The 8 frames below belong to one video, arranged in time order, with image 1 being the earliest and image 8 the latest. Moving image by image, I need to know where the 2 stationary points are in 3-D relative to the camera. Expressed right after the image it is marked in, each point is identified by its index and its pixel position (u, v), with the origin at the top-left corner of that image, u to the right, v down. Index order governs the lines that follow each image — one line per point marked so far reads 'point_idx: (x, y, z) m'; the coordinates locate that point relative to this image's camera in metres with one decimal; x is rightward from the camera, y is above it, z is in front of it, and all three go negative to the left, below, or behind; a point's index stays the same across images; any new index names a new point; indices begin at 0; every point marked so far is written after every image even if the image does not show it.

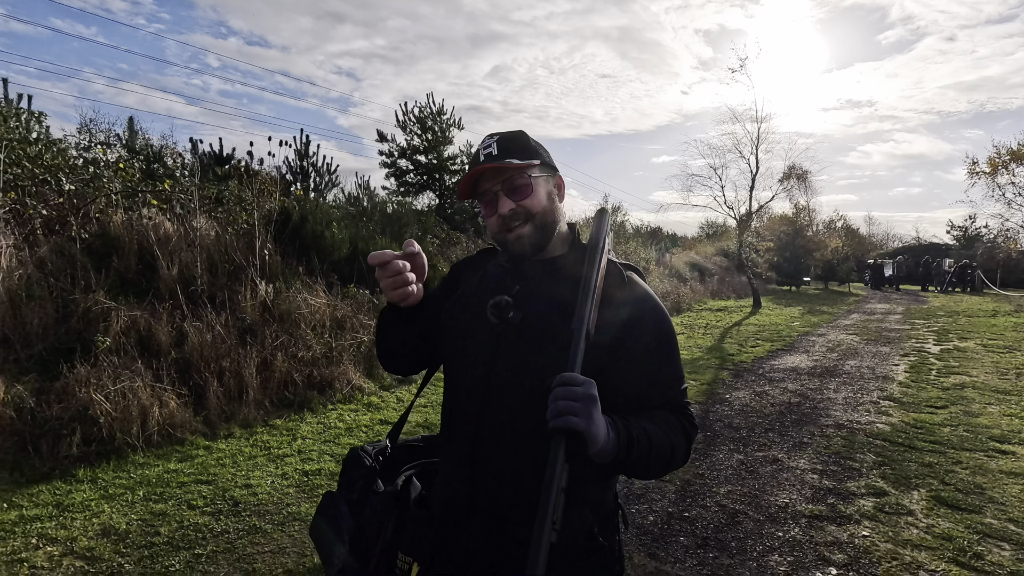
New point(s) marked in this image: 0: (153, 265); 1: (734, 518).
0: (-4.3, +0.3, +6.6) m
1: (+1.5, -1.5, +3.6) m
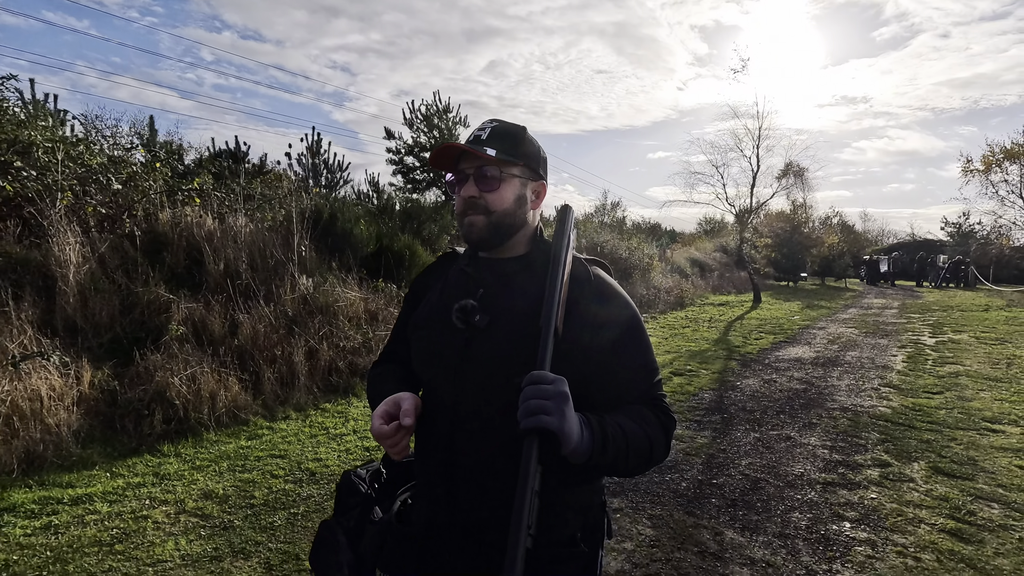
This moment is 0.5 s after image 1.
0: (-3.9, +0.3, +7.0) m
1: (+1.8, -1.4, +4.0) m
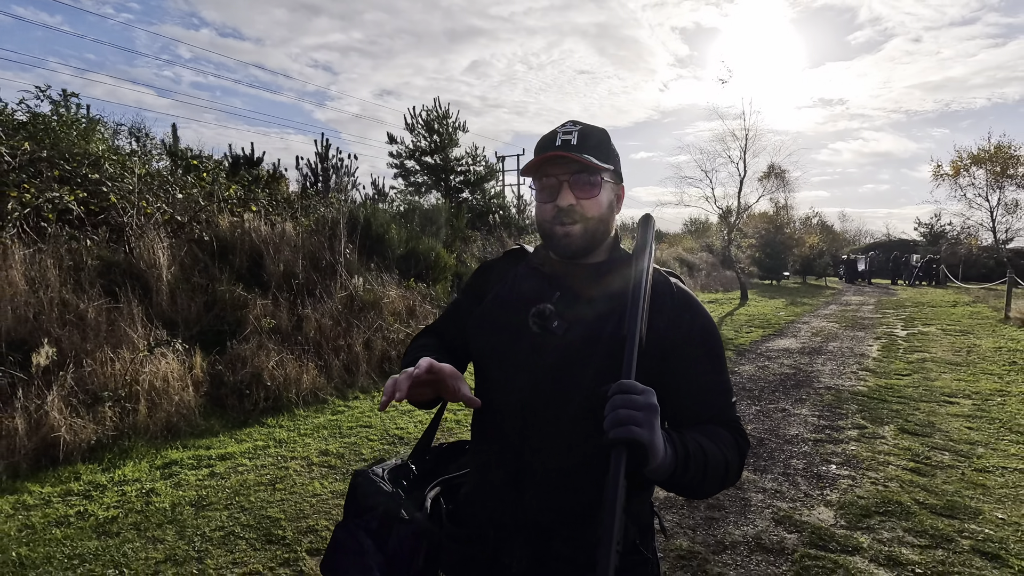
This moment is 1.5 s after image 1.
0: (-3.5, +0.4, +7.8) m
1: (+2.3, -1.4, +5.0) m
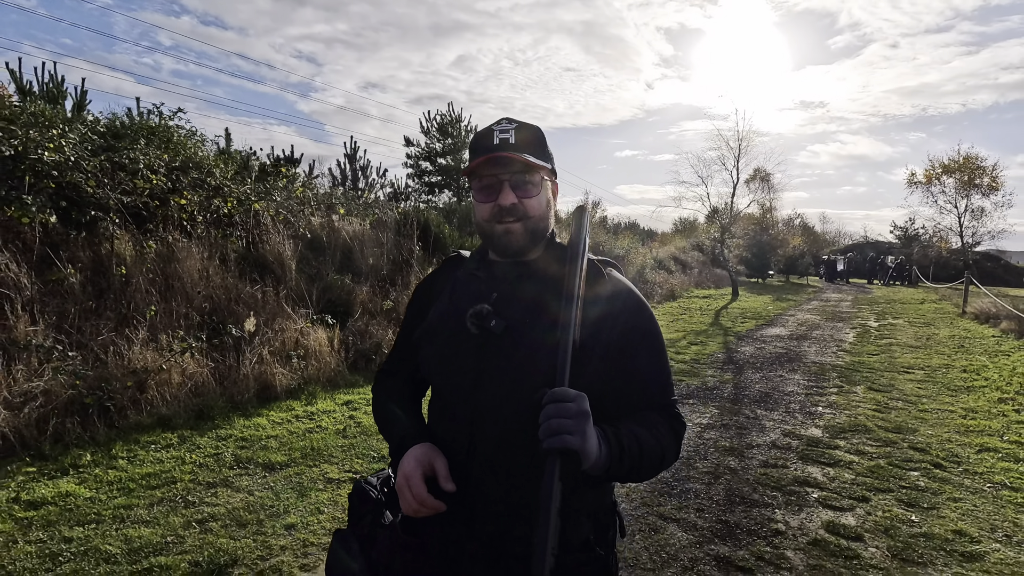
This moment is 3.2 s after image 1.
0: (-2.7, +0.5, +9.3) m
1: (+3.1, -1.3, +6.8) m
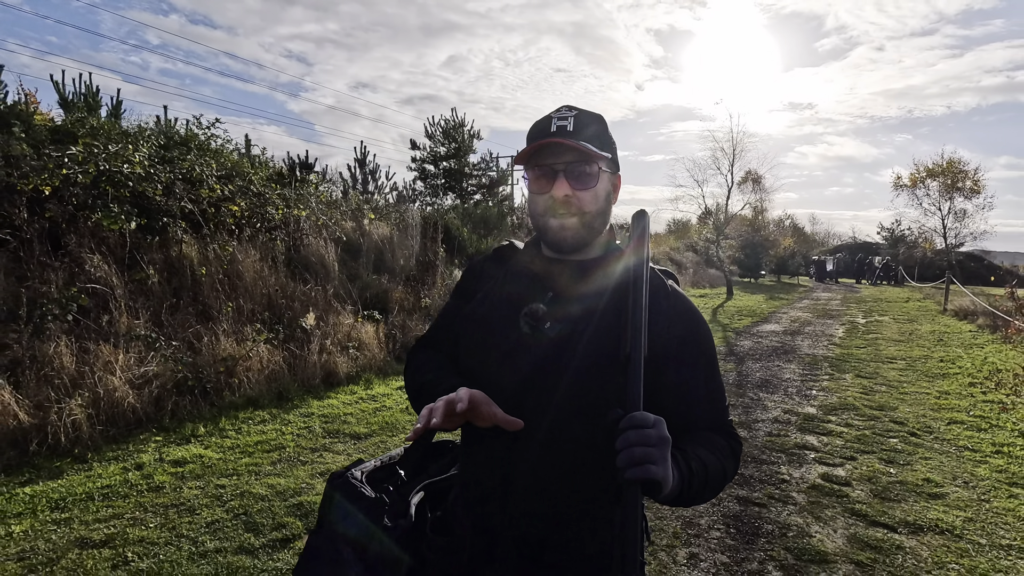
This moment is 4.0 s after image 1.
0: (-2.4, +0.5, +10.1) m
1: (+3.5, -1.3, +7.6) m
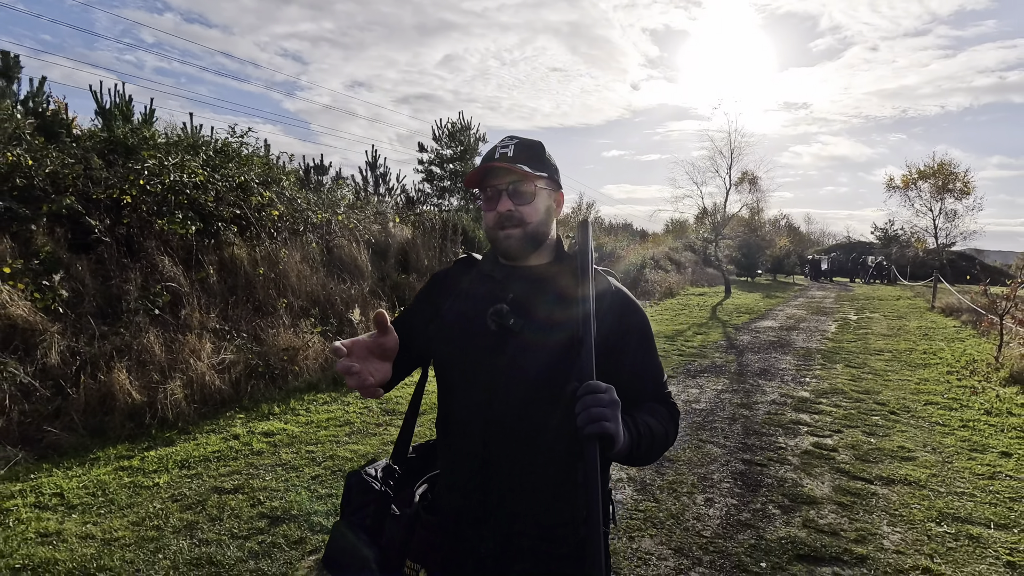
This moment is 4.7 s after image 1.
0: (-2.1, +0.6, +10.8) m
1: (+3.9, -1.2, +8.4) m
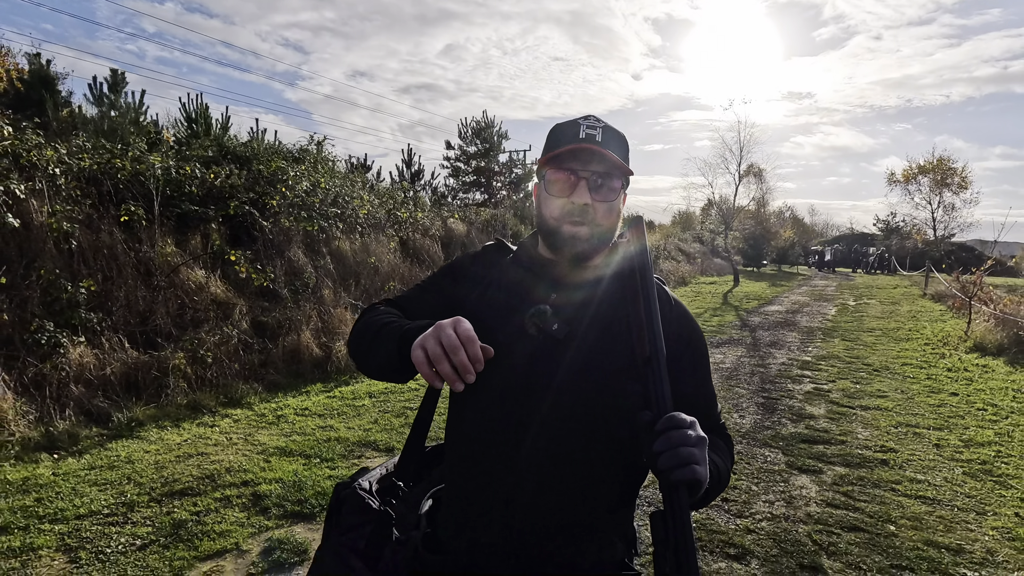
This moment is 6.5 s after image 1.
0: (-1.1, +0.9, +12.5) m
1: (+4.8, -1.0, +10.2) m
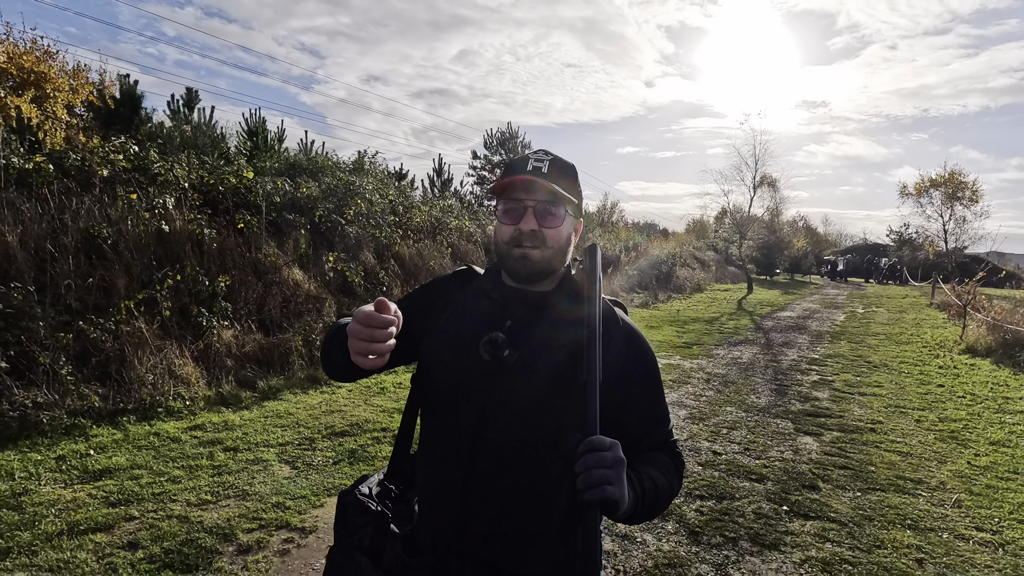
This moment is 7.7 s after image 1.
0: (-0.3, +0.8, +13.8) m
1: (+5.6, -1.1, +11.3) m
